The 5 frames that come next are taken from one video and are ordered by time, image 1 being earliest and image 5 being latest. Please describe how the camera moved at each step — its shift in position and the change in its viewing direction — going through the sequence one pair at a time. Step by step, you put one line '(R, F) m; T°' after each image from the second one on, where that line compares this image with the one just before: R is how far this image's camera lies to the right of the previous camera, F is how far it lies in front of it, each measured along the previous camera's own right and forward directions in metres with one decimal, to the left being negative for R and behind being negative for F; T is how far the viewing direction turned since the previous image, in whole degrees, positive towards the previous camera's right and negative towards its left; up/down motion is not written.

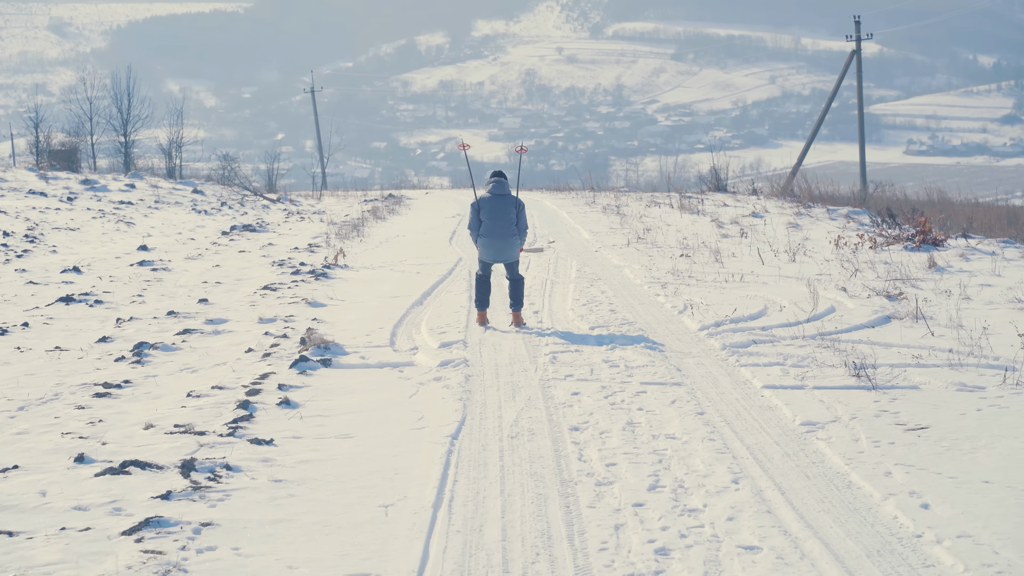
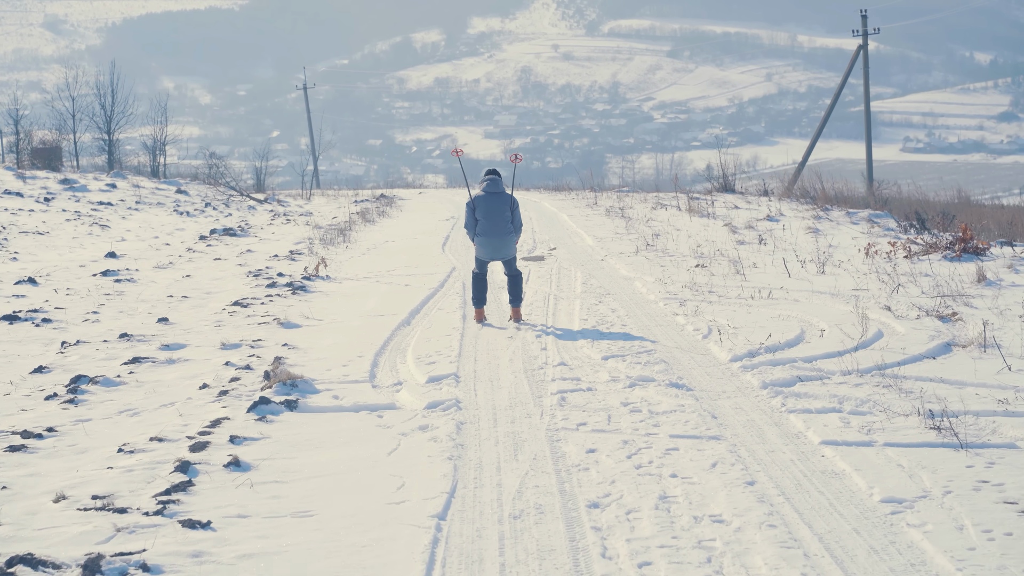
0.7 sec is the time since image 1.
(0.0, +1.0) m; 0°
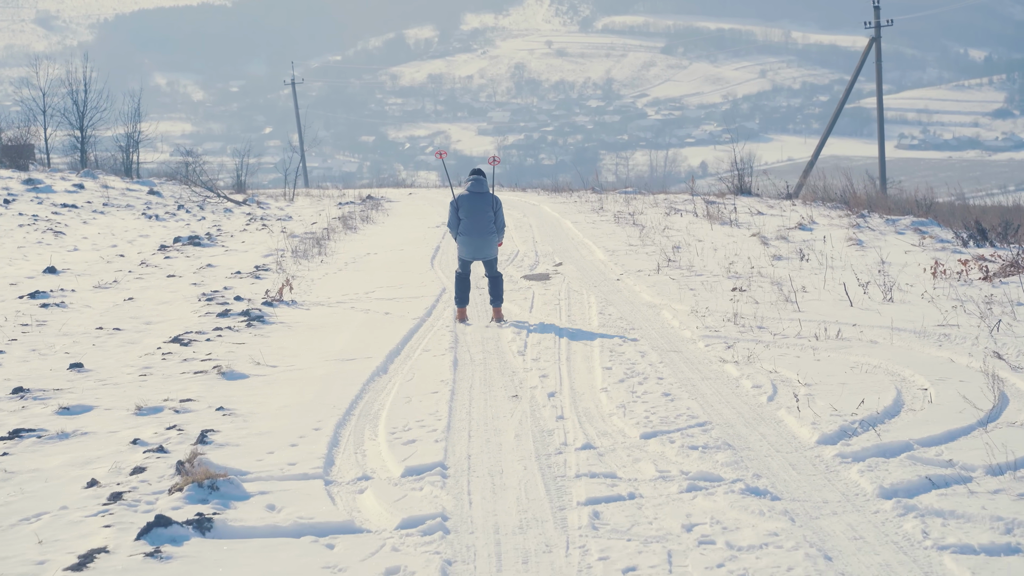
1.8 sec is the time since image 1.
(-0.1, +1.7) m; 0°
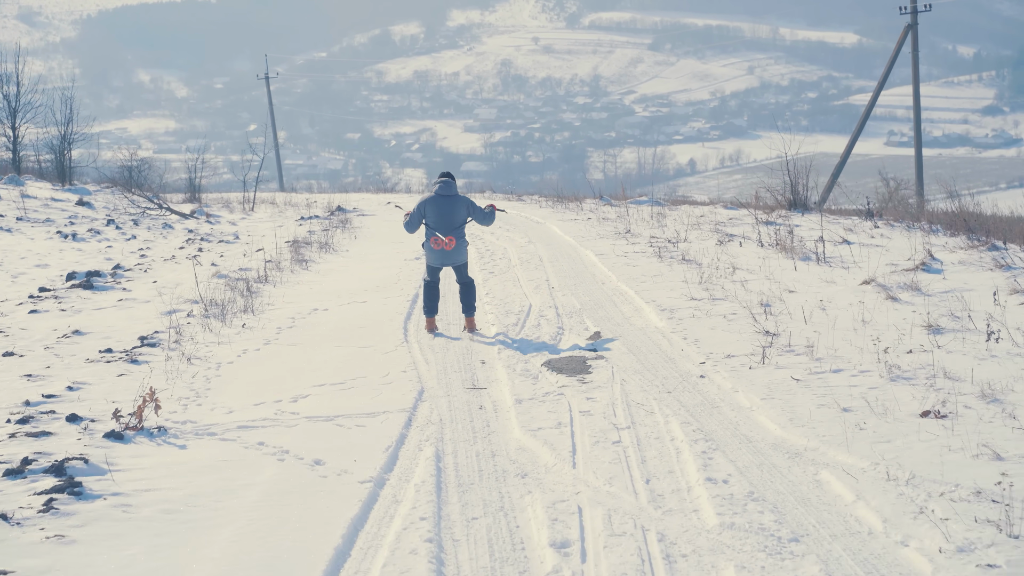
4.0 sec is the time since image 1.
(-0.2, +3.7) m; +1°
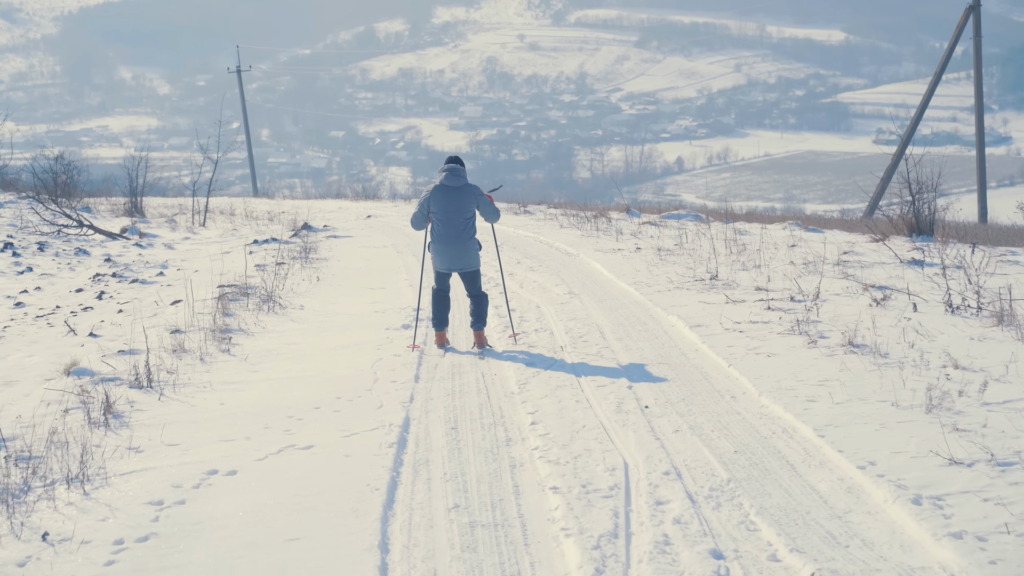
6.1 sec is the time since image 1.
(-0.5, +4.2) m; +1°
